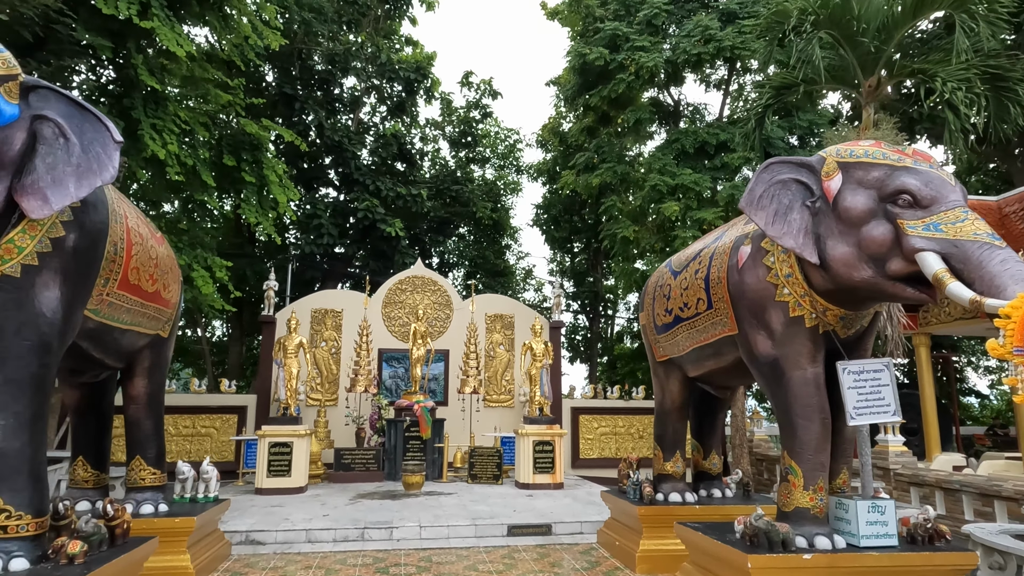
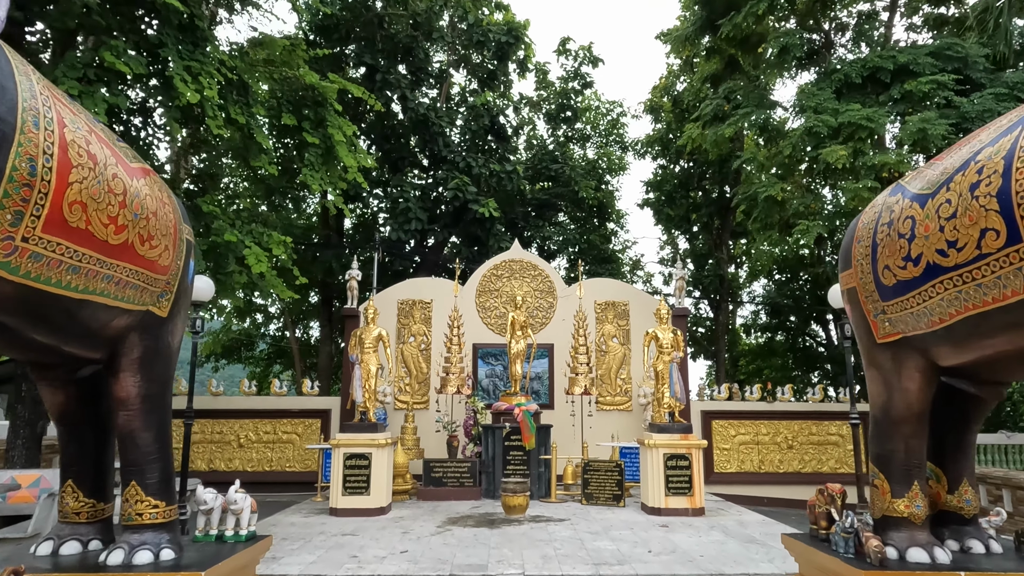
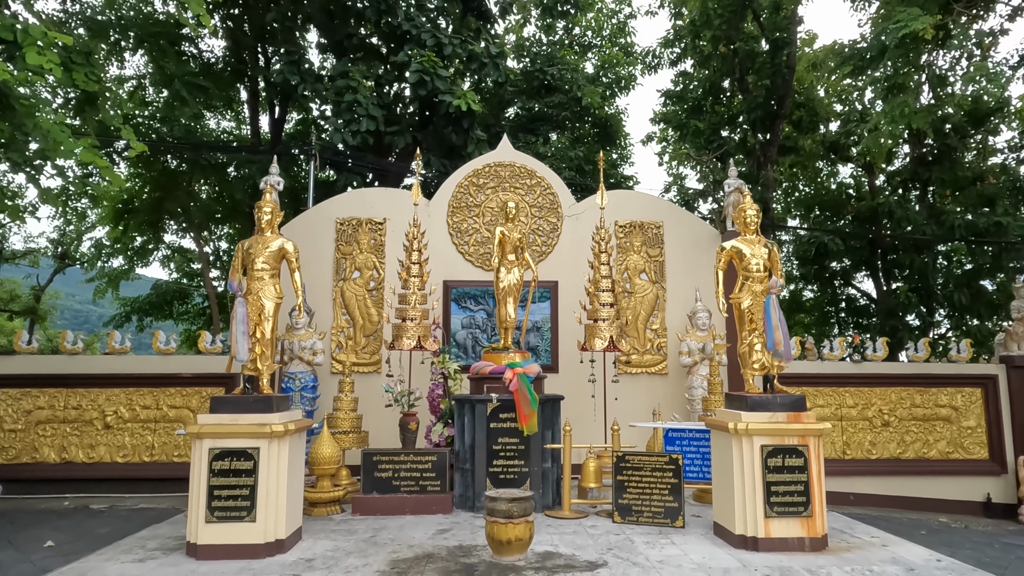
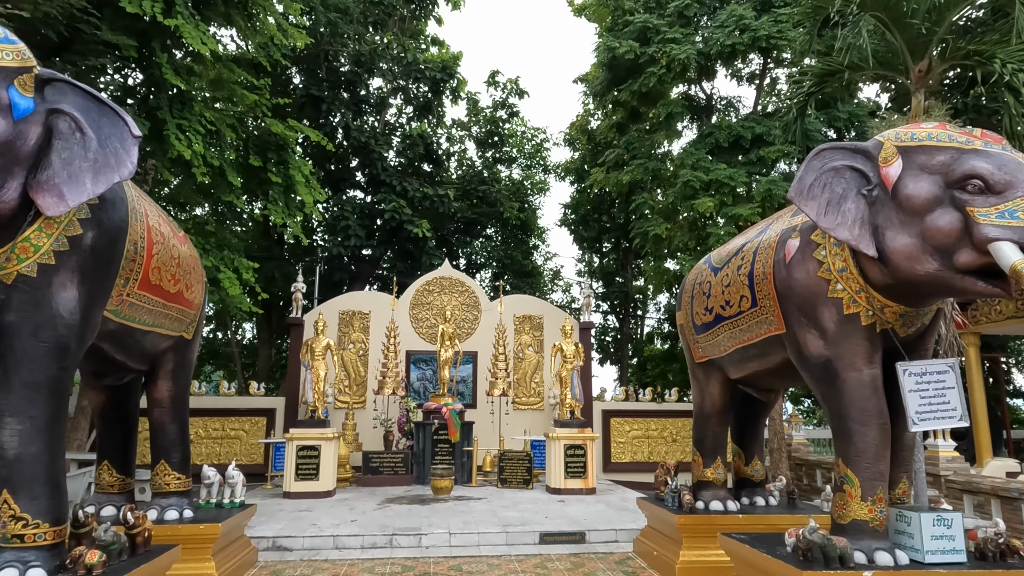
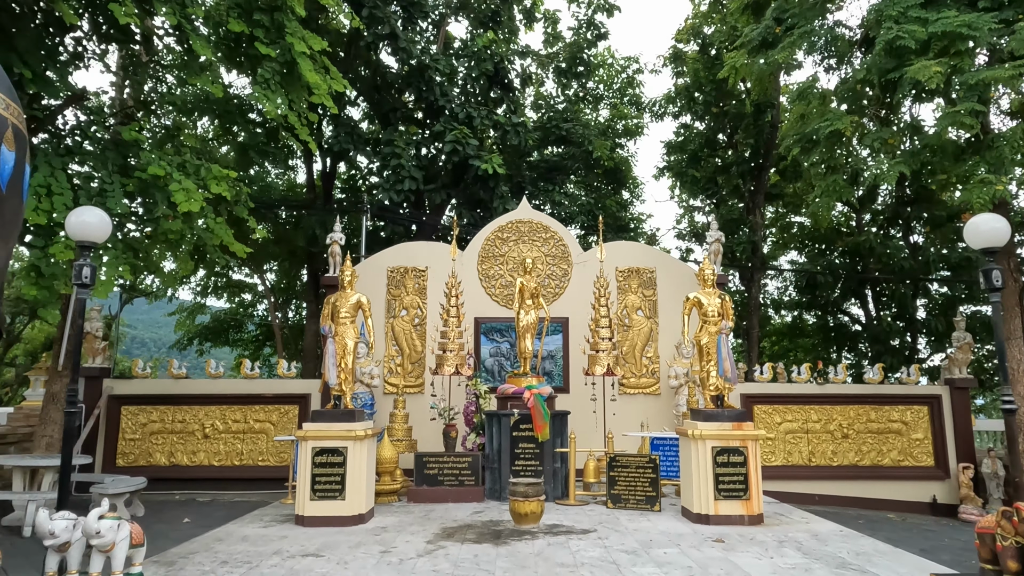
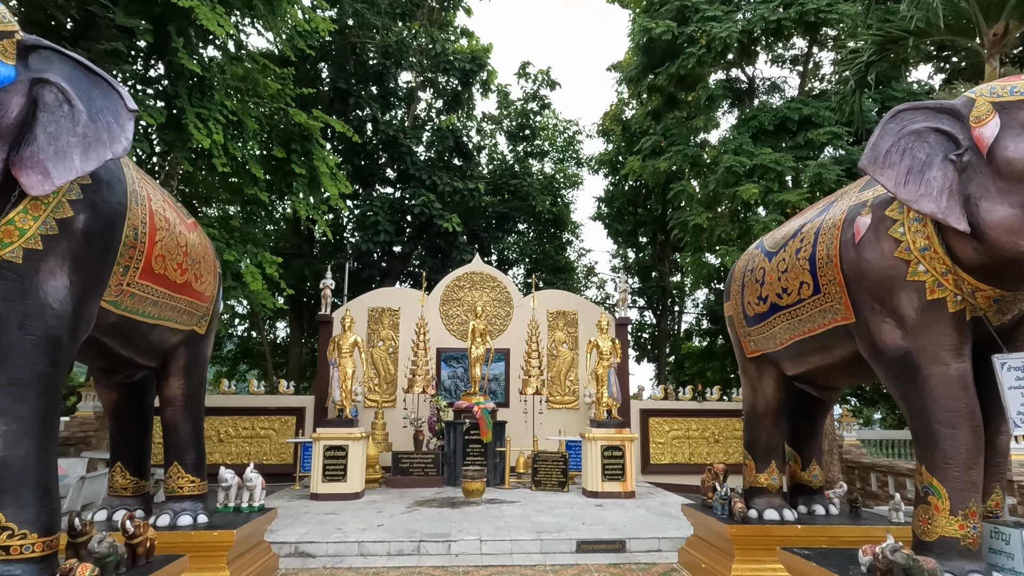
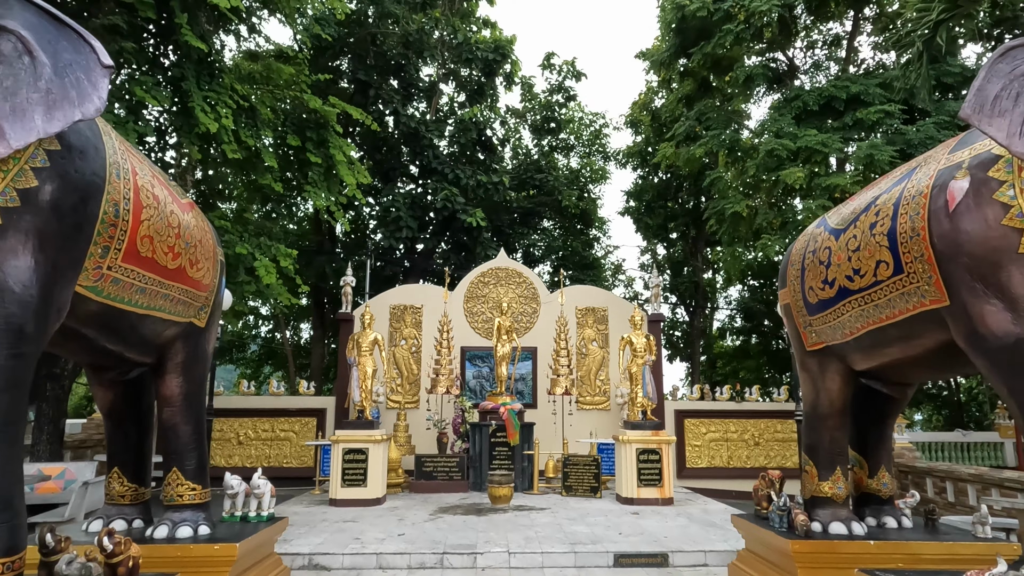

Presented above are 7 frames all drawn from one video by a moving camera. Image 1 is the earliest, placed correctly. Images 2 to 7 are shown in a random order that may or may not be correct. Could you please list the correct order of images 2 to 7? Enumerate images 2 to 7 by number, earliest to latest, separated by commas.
4, 6, 7, 2, 5, 3
